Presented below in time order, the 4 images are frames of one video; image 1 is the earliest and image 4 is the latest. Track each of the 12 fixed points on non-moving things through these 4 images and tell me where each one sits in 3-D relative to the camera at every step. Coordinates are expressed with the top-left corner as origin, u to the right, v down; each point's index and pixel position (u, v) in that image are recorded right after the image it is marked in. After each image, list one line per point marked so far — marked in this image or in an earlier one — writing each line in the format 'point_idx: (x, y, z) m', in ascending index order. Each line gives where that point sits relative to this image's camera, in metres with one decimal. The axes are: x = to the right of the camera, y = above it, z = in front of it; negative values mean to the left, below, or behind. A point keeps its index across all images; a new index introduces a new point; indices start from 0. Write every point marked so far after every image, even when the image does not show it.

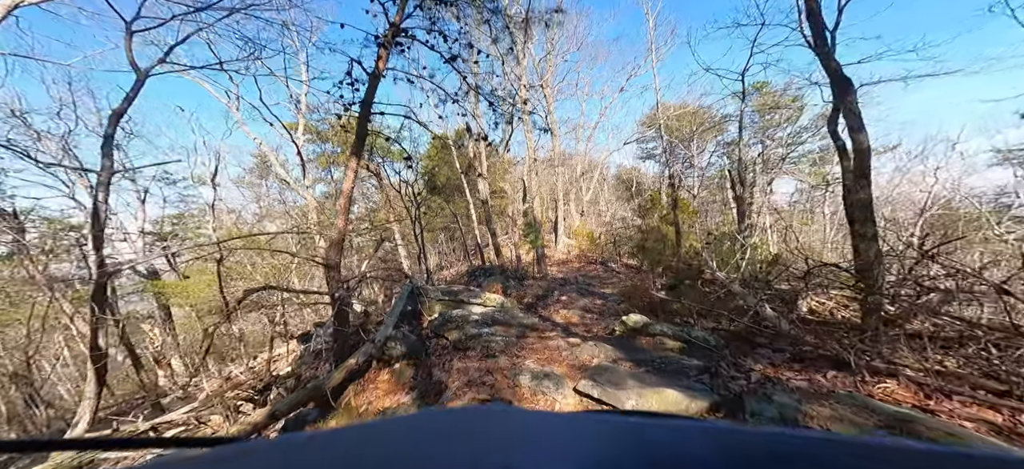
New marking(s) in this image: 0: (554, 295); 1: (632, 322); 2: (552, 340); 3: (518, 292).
0: (+0.9, -1.4, +8.9) m
1: (+1.4, -1.0, +4.8) m
2: (+0.5, -1.3, +5.0) m
3: (+0.1, -1.3, +9.2) m
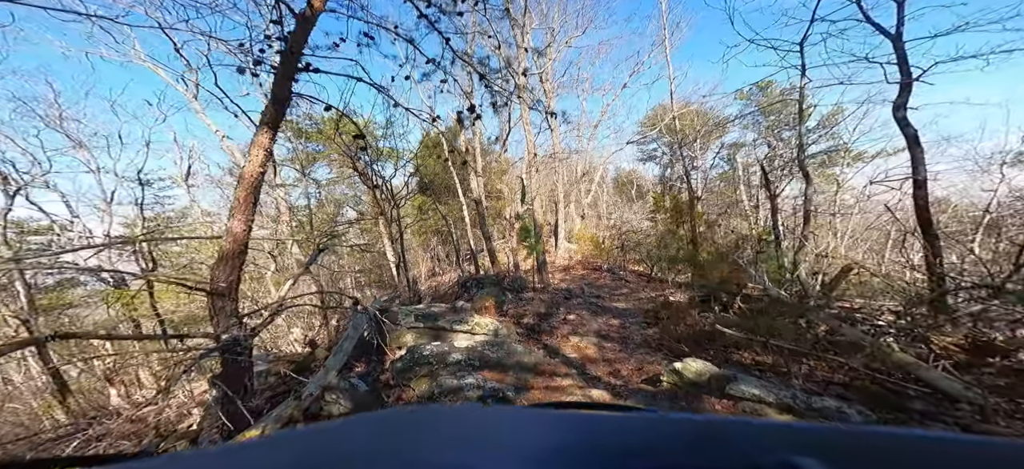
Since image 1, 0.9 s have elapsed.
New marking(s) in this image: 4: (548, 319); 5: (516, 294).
0: (+0.8, -1.4, +7.3) m
1: (+1.4, -1.1, +3.2) m
2: (+0.5, -1.3, +3.4) m
3: (+0.1, -1.4, +7.6) m
4: (+0.6, -1.4, +7.0) m
5: (+0.1, -1.3, +9.1) m
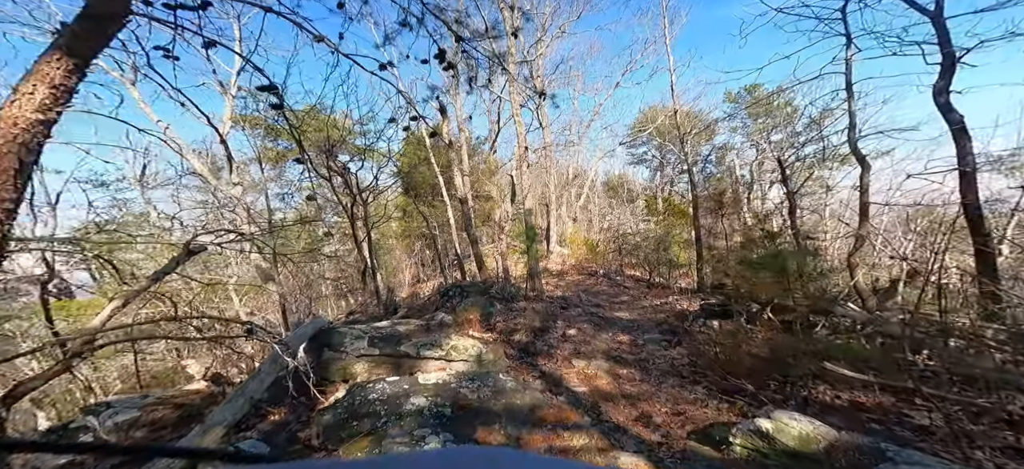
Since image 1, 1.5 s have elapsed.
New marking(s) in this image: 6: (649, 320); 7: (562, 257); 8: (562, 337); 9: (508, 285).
0: (+0.7, -1.4, +6.2) m
1: (+1.3, -1.0, +2.0) m
2: (+0.4, -1.3, +2.2) m
3: (-0.1, -1.4, +6.4) m
4: (+0.5, -1.4, +5.8) m
5: (-0.1, -1.3, +8.0) m
6: (+2.5, -1.5, +7.5) m
7: (+2.2, -1.0, +18.0) m
8: (+0.7, -1.4, +5.8) m
9: (-0.1, -1.2, +9.6) m
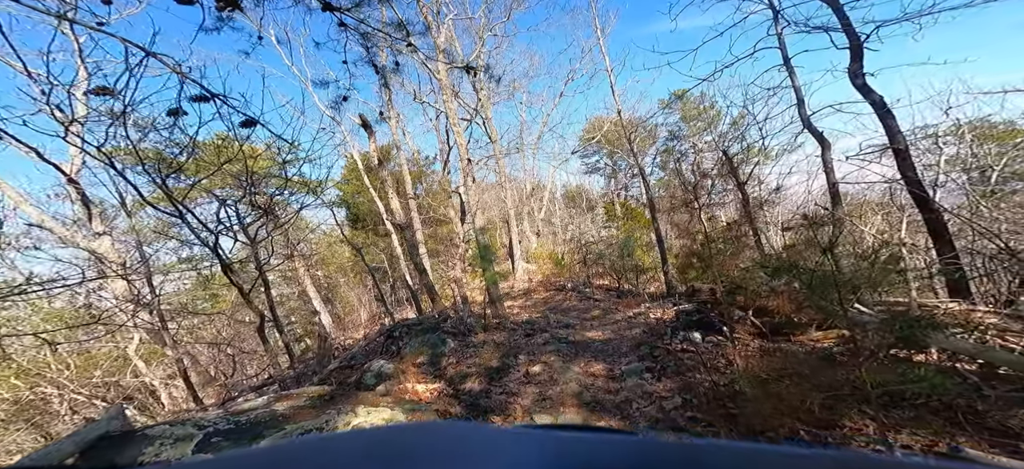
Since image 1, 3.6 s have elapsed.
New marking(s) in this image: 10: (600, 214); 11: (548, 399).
0: (+0.1, -1.6, +5.1) m
1: (+1.0, -0.9, +1.0) m
2: (+0.1, -1.3, +1.2) m
3: (-0.7, -1.7, +5.3) m
4: (-0.1, -1.7, +4.8) m
5: (-0.8, -1.7, +6.8) m
6: (+1.8, -1.6, +6.5) m
7: (+0.6, -1.6, +17.0) m
8: (+0.2, -1.6, +4.7) m
9: (-1.0, -1.7, +8.5) m
10: (+4.2, +1.0, +19.7) m
11: (+0.4, -1.6, +4.1) m
